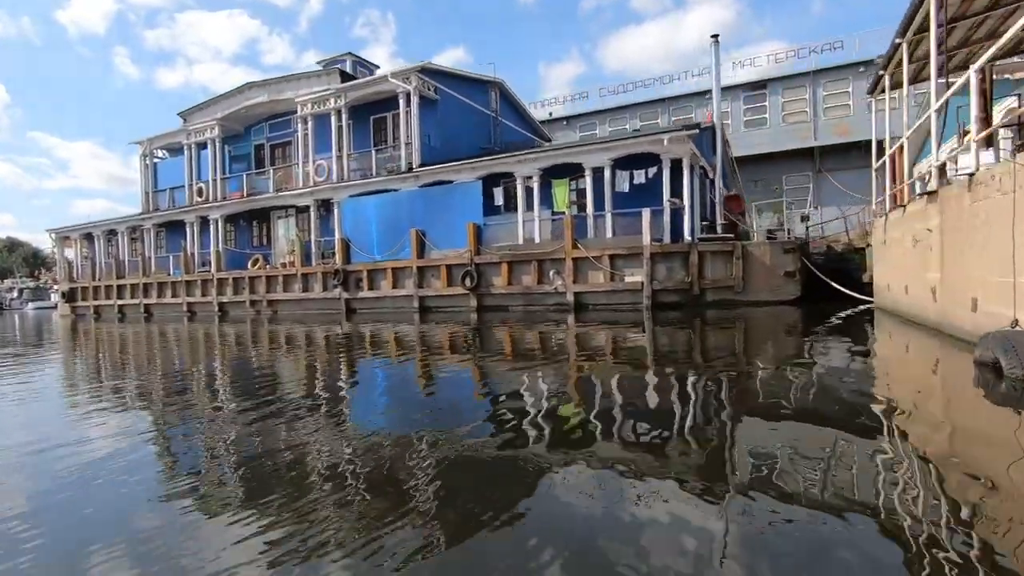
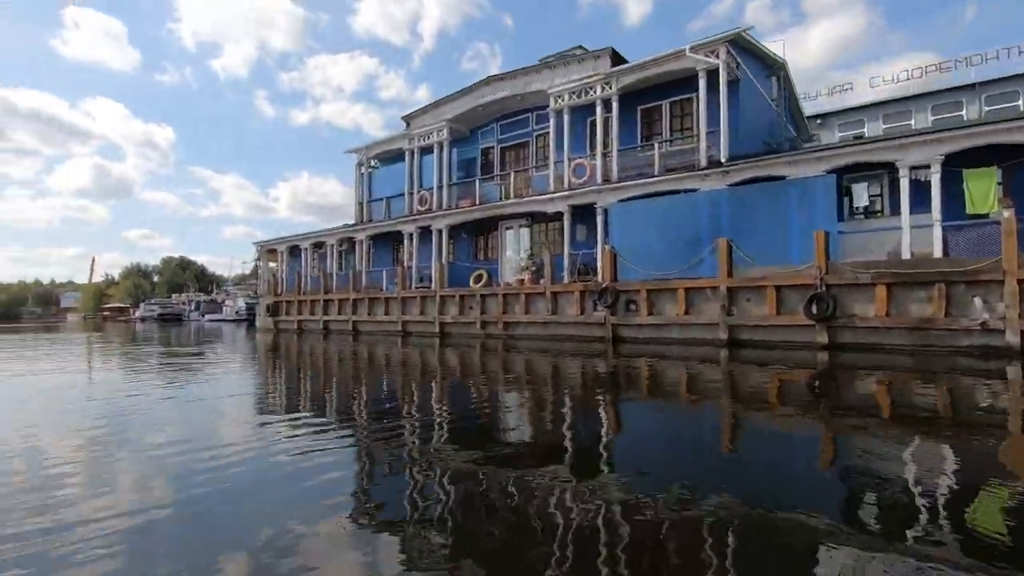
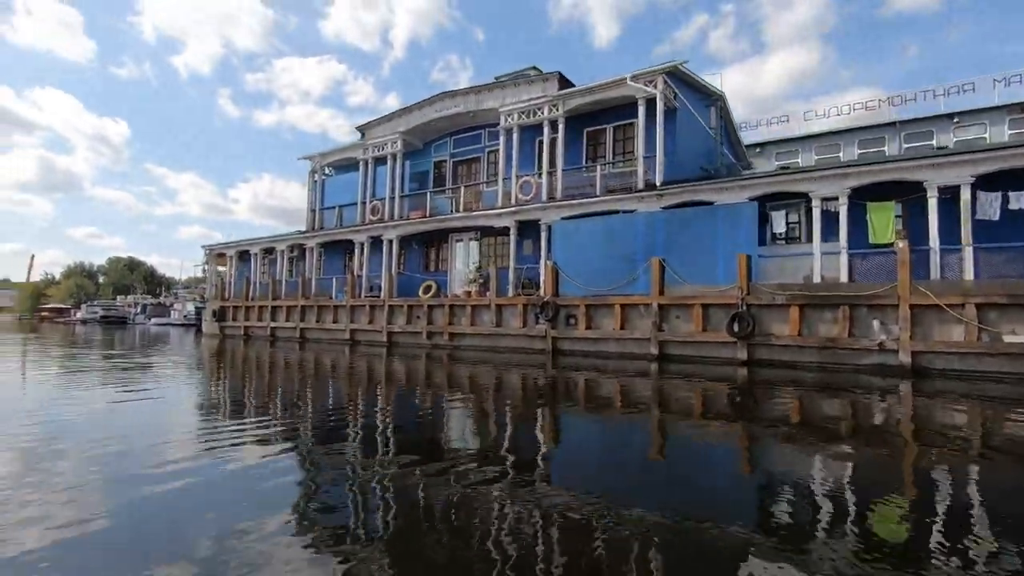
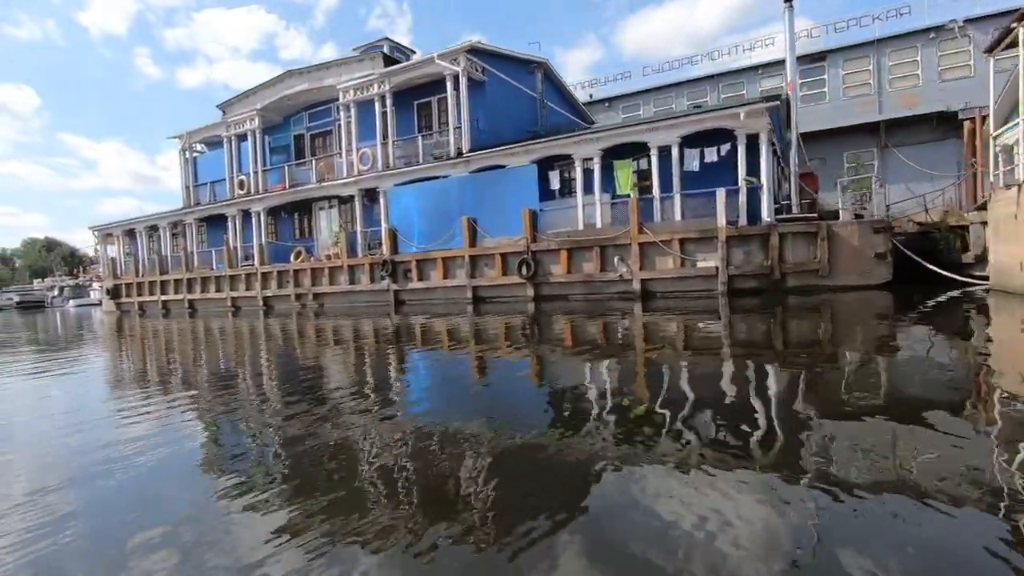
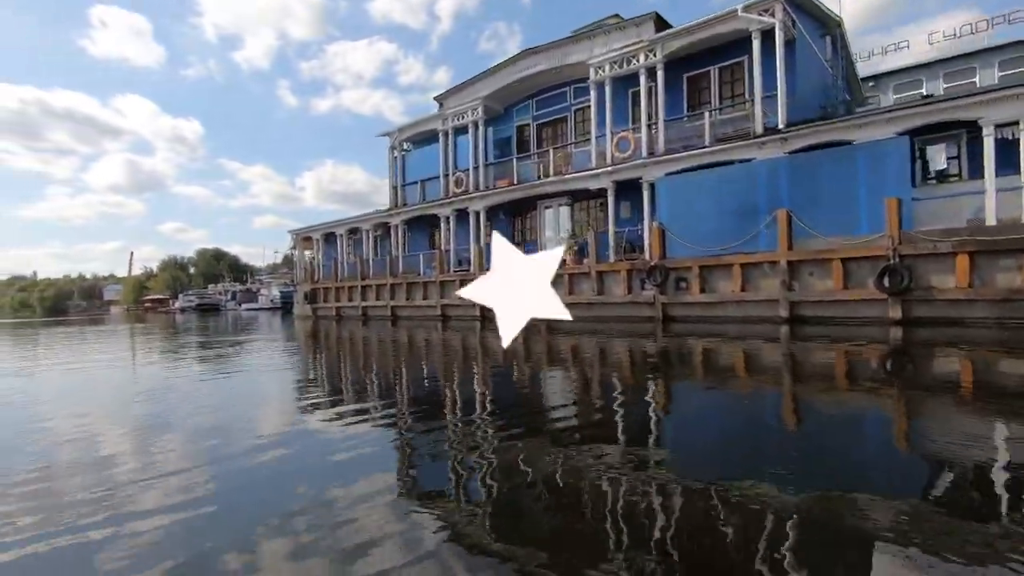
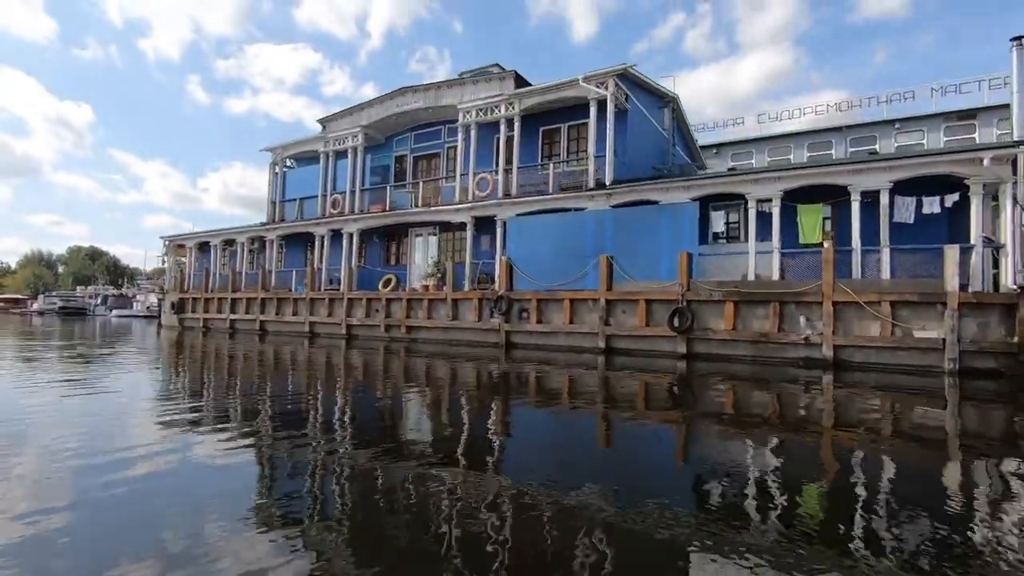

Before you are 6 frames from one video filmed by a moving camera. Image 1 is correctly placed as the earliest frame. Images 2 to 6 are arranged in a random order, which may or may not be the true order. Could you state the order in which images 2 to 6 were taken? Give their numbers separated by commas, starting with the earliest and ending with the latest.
4, 6, 3, 2, 5
